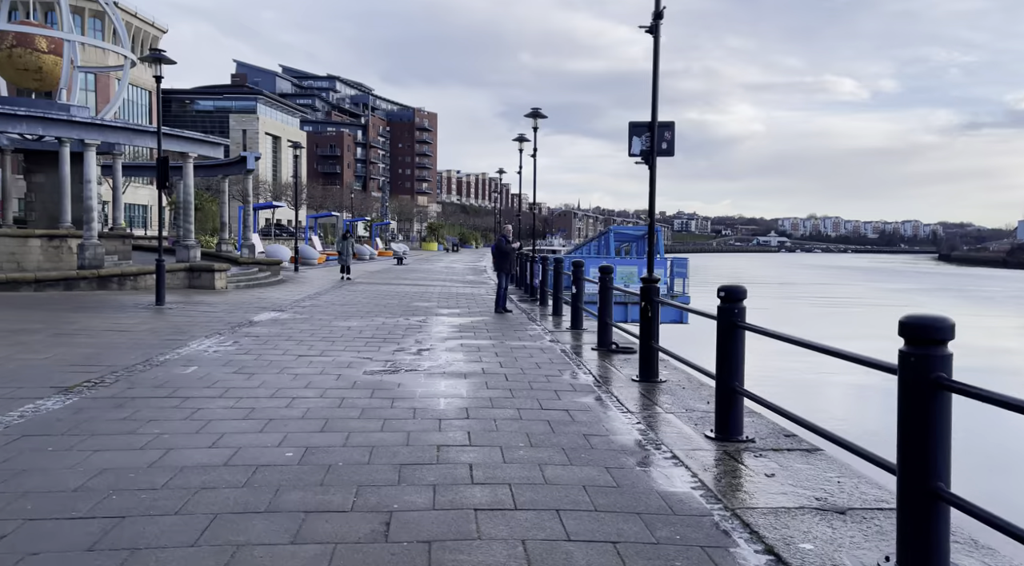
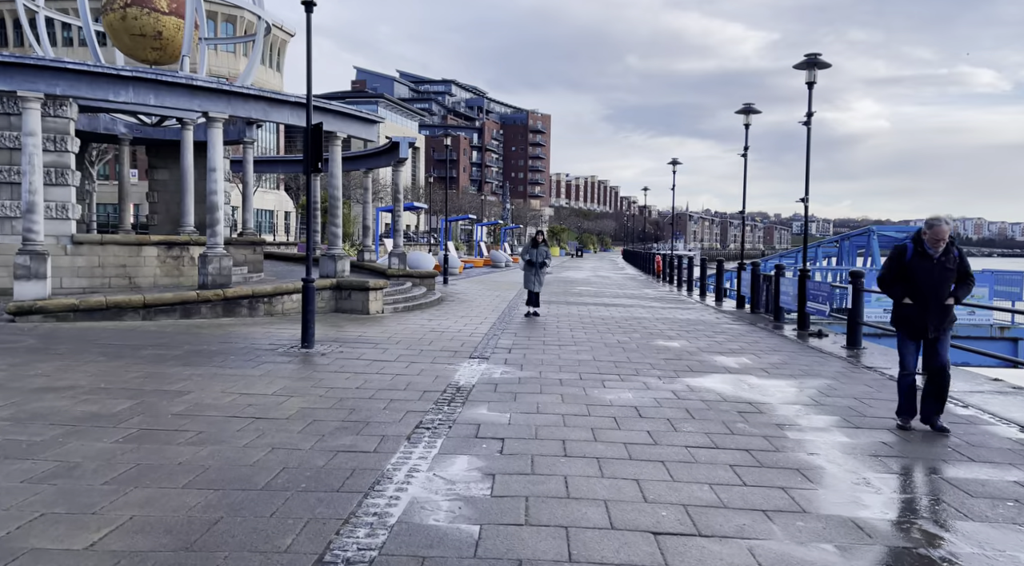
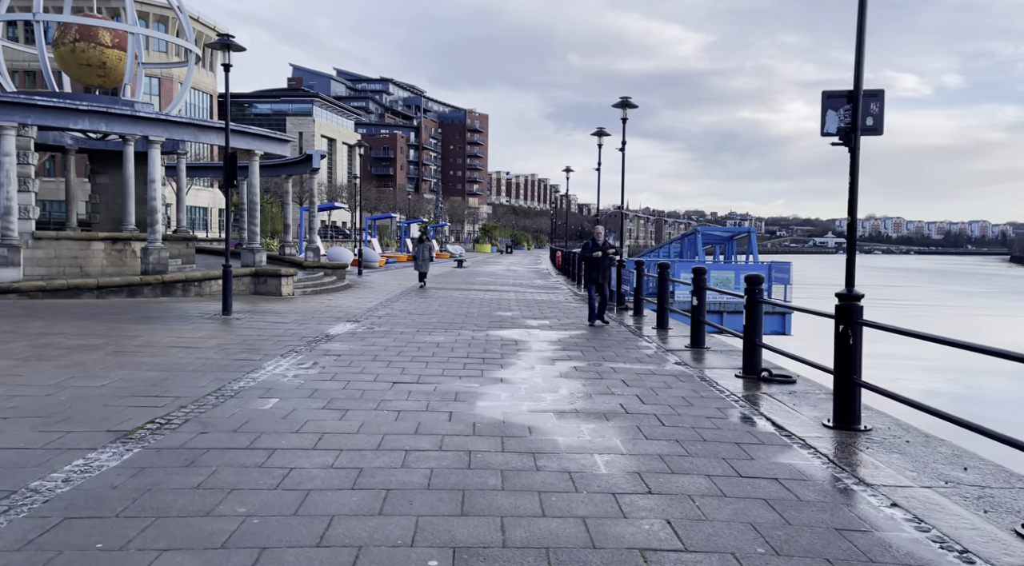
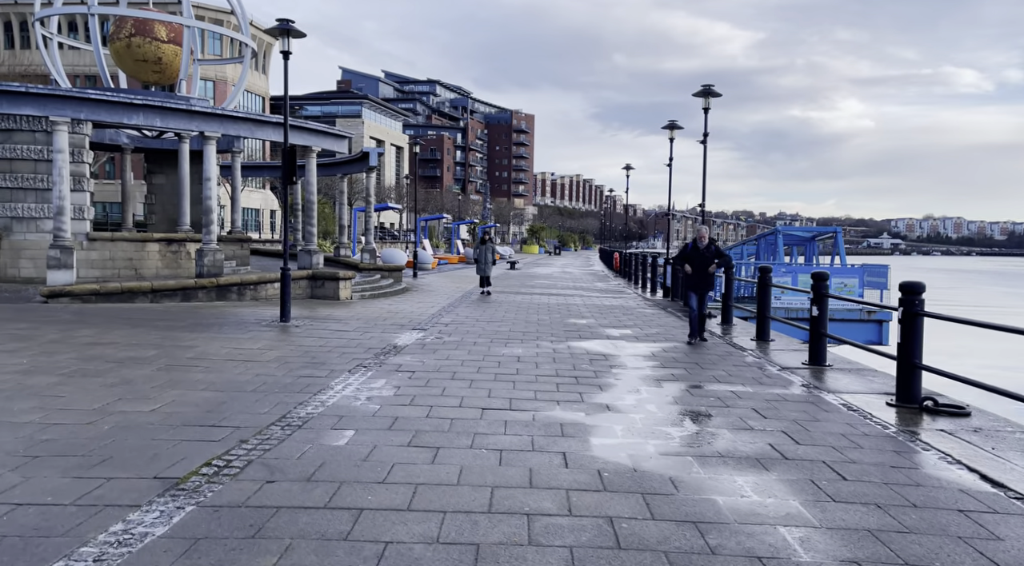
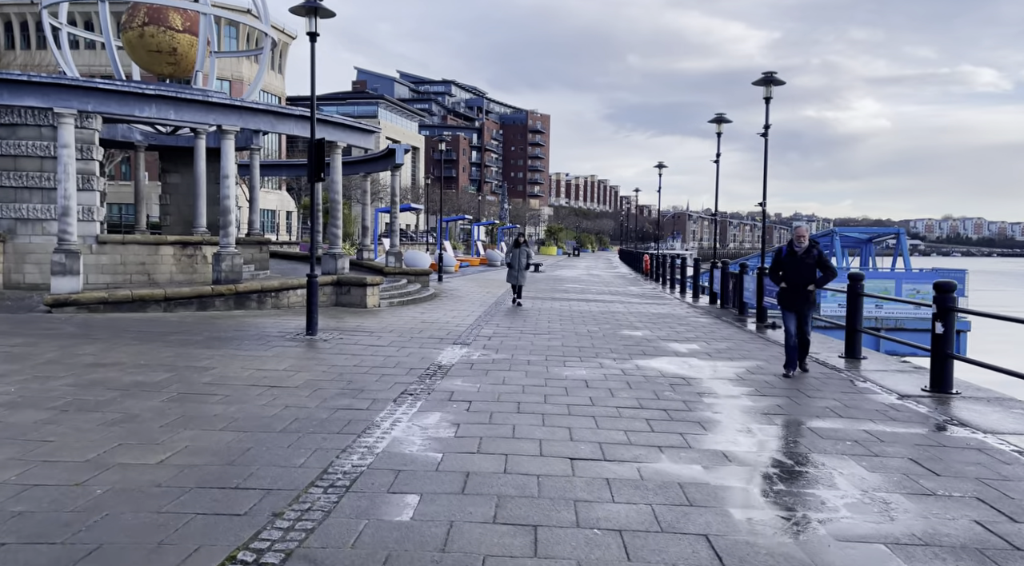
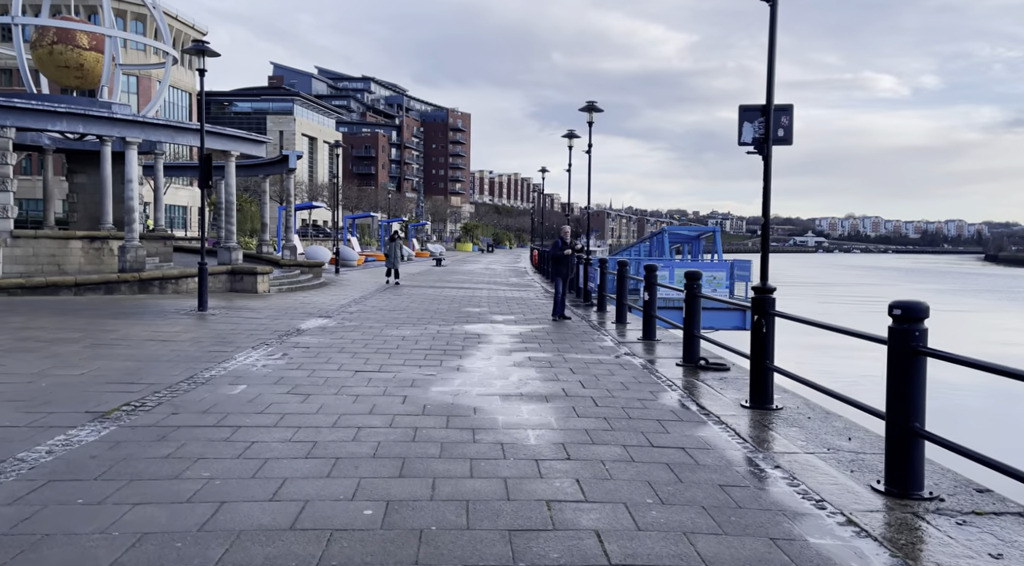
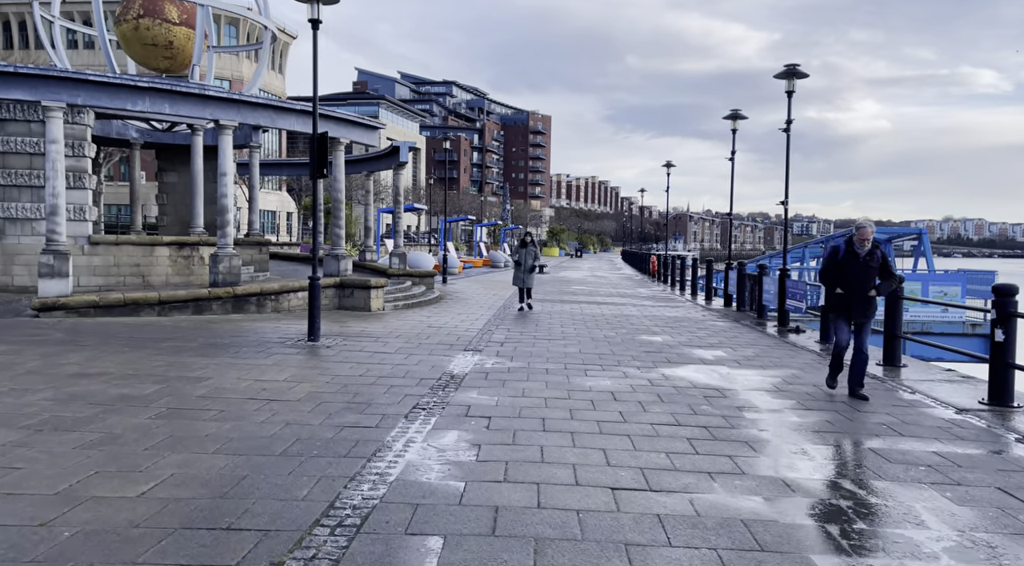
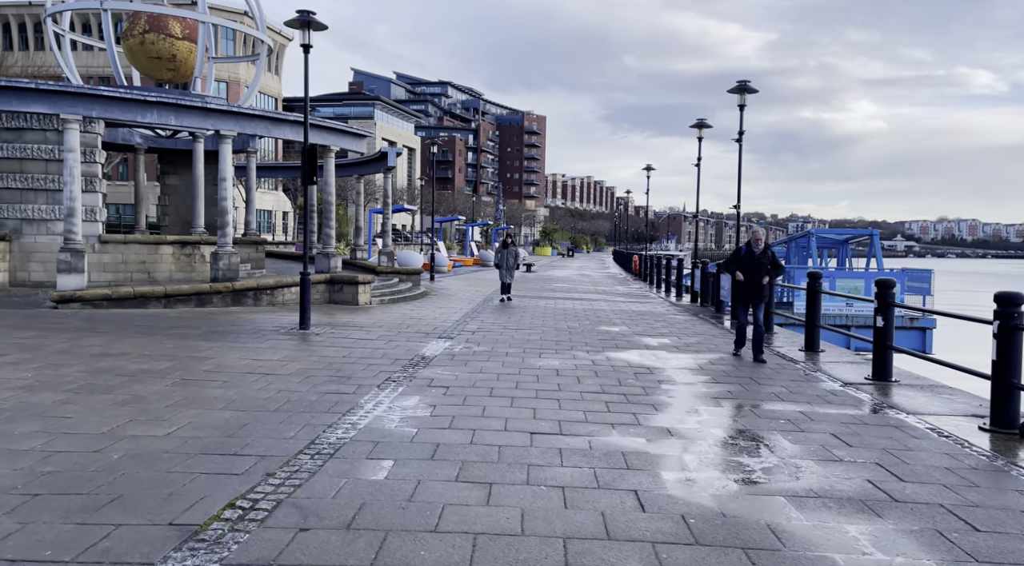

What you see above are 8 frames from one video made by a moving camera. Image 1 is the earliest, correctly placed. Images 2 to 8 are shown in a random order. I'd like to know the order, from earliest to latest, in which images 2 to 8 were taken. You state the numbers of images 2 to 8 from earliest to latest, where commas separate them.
6, 3, 4, 8, 5, 7, 2
